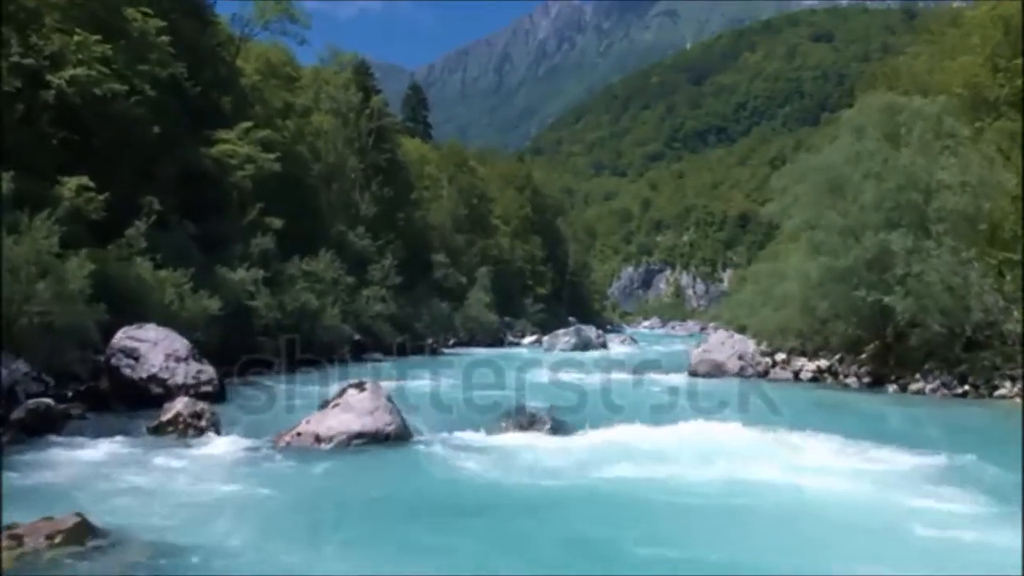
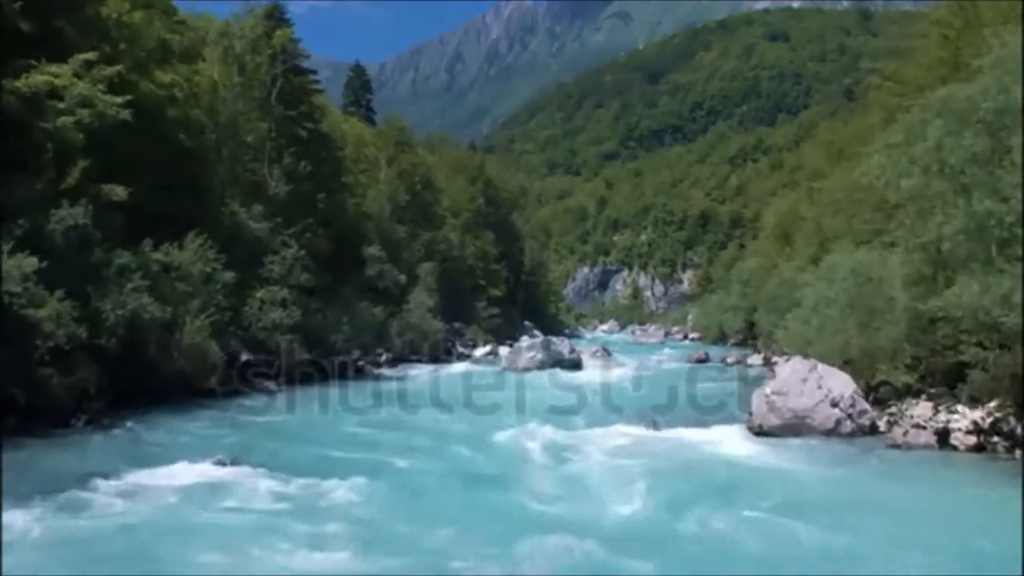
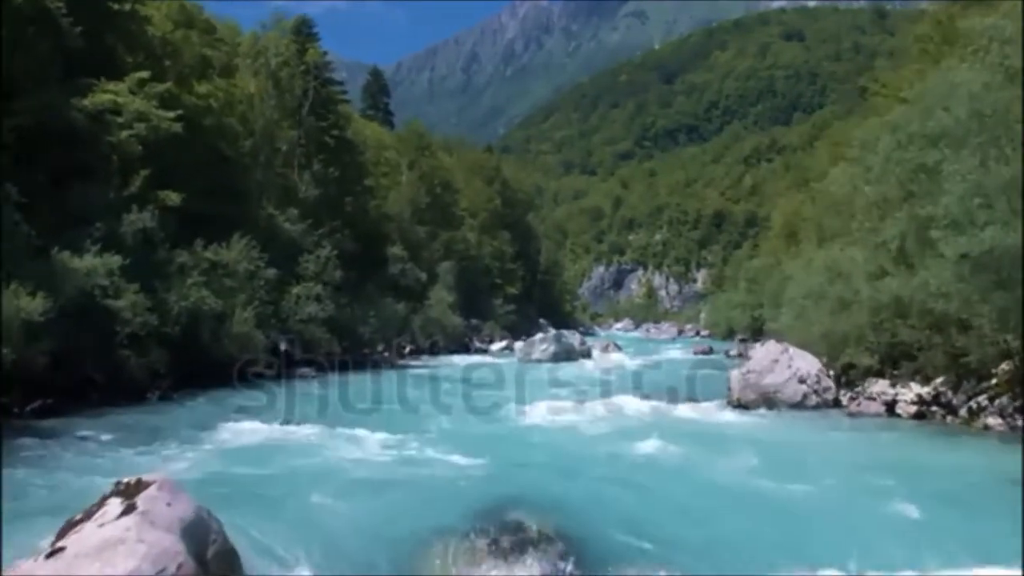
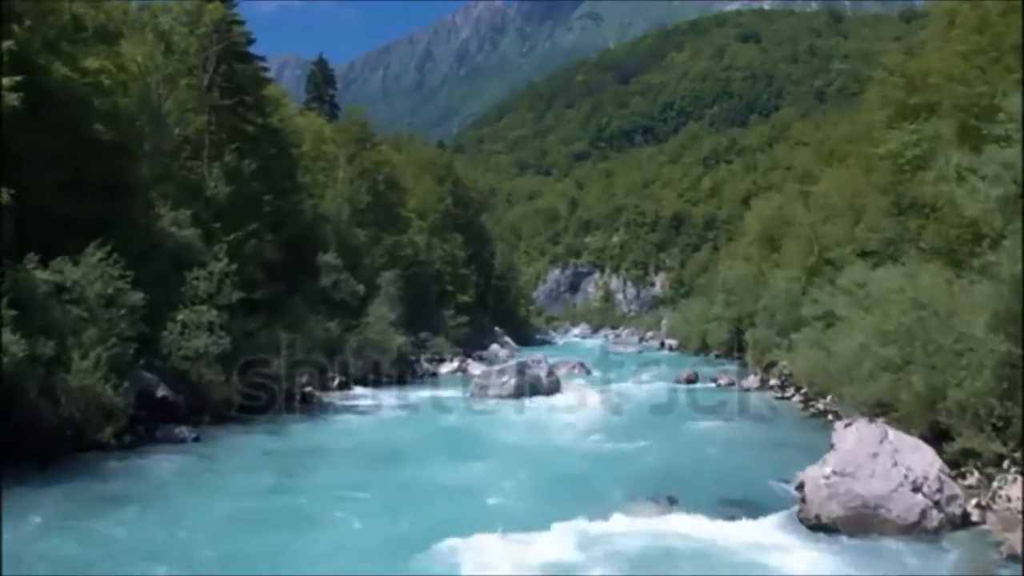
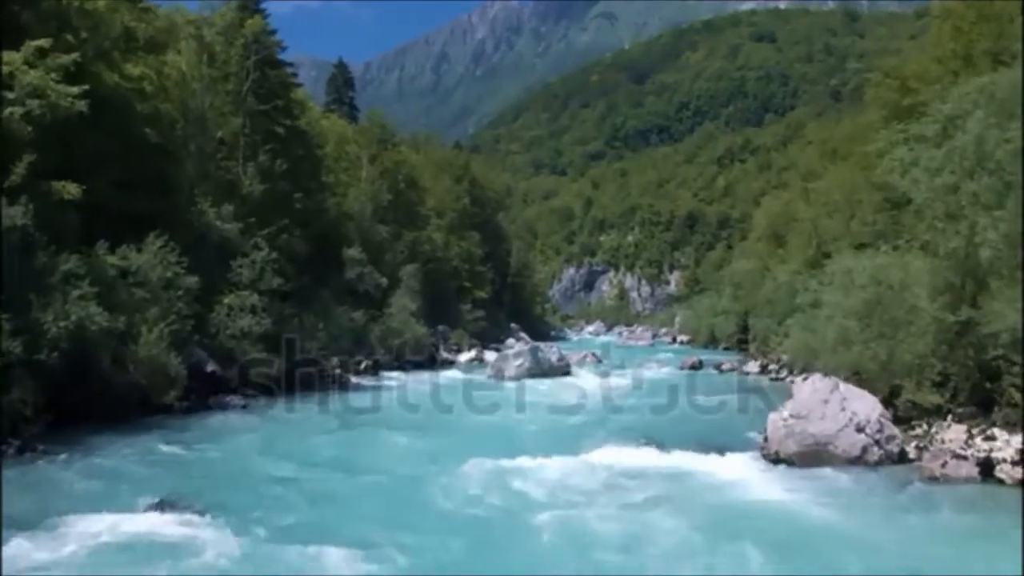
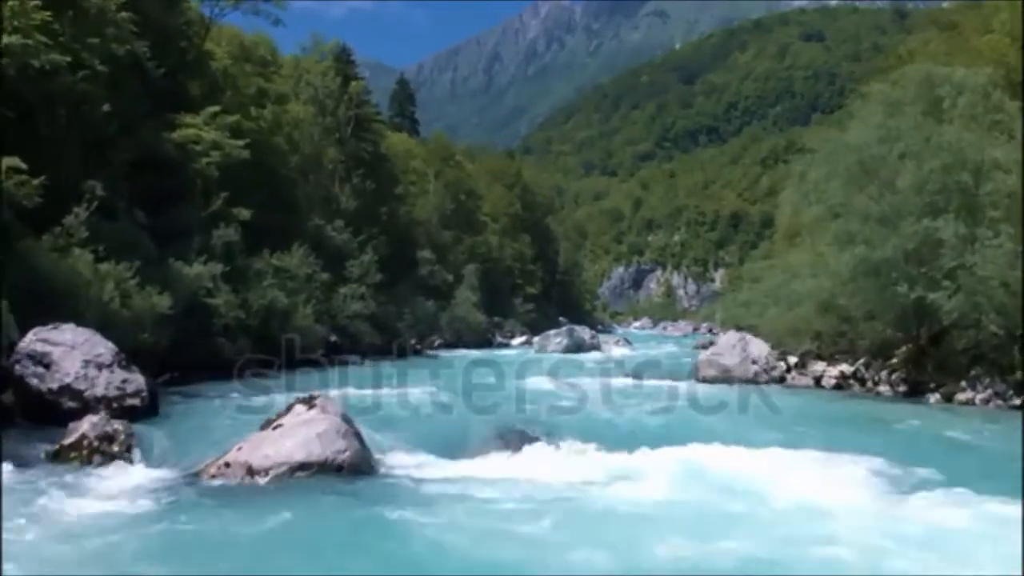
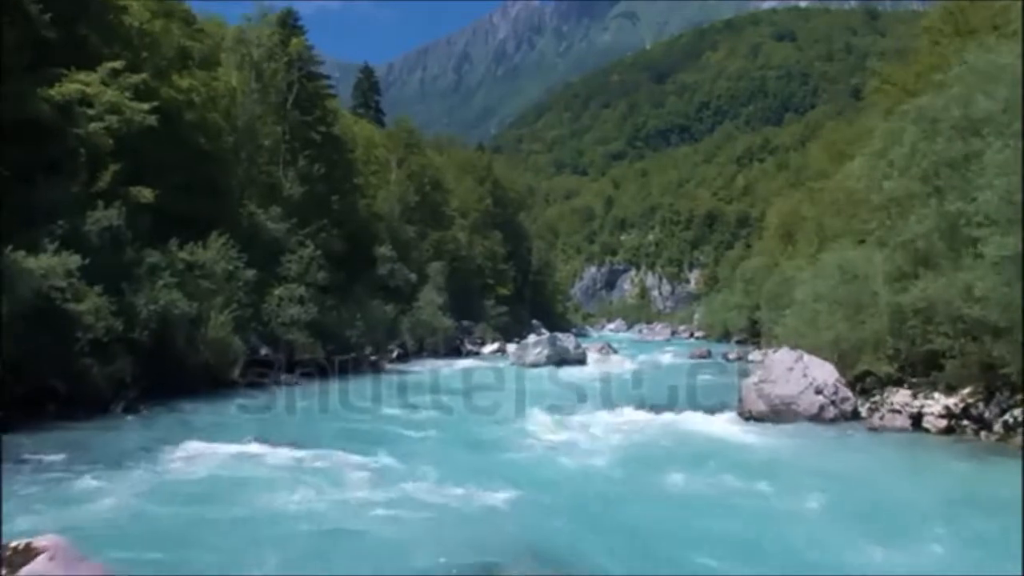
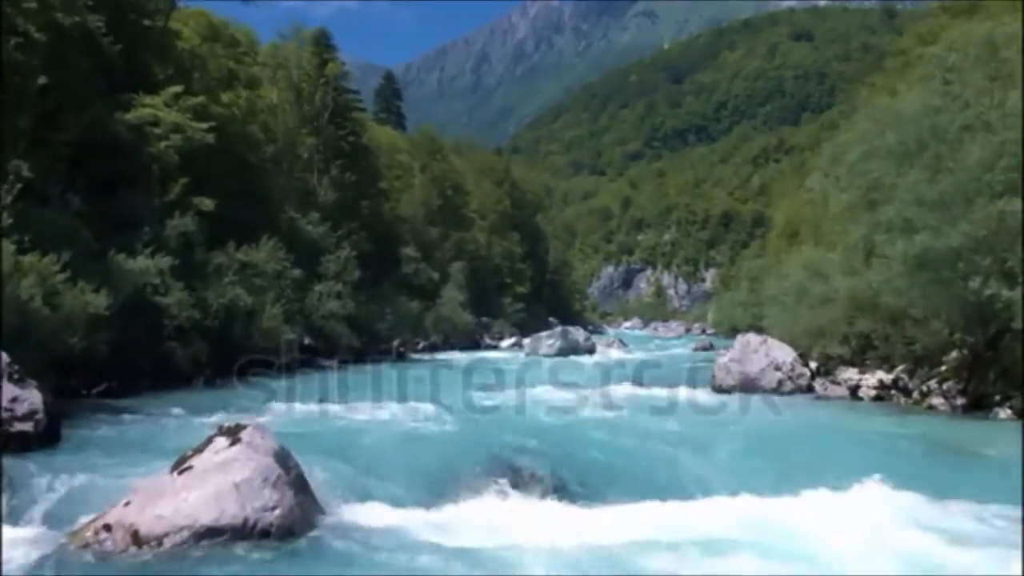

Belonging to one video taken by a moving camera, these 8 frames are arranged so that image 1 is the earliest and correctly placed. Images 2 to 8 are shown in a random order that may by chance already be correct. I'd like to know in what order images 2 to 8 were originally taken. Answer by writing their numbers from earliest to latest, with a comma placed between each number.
6, 8, 3, 7, 2, 5, 4
